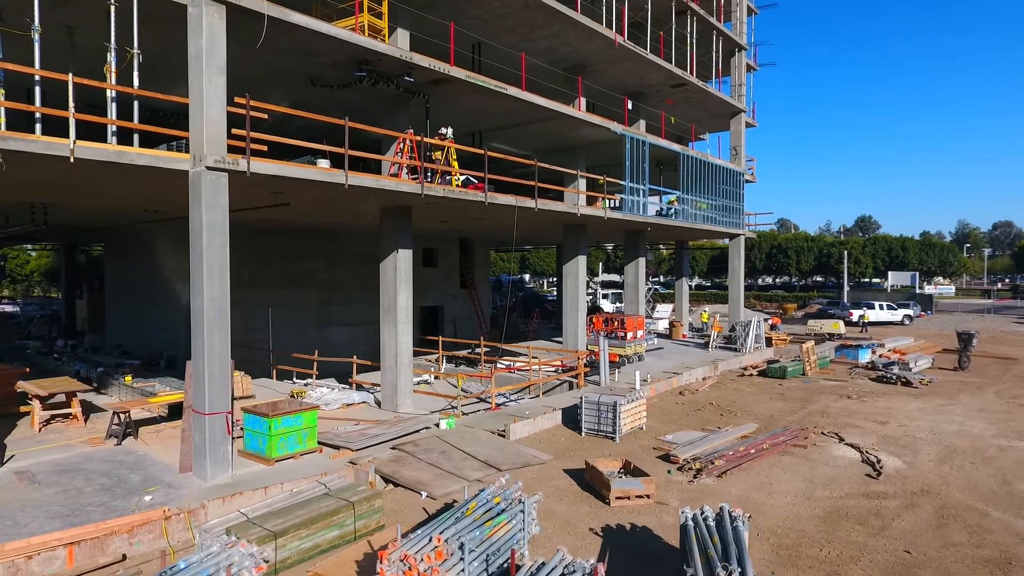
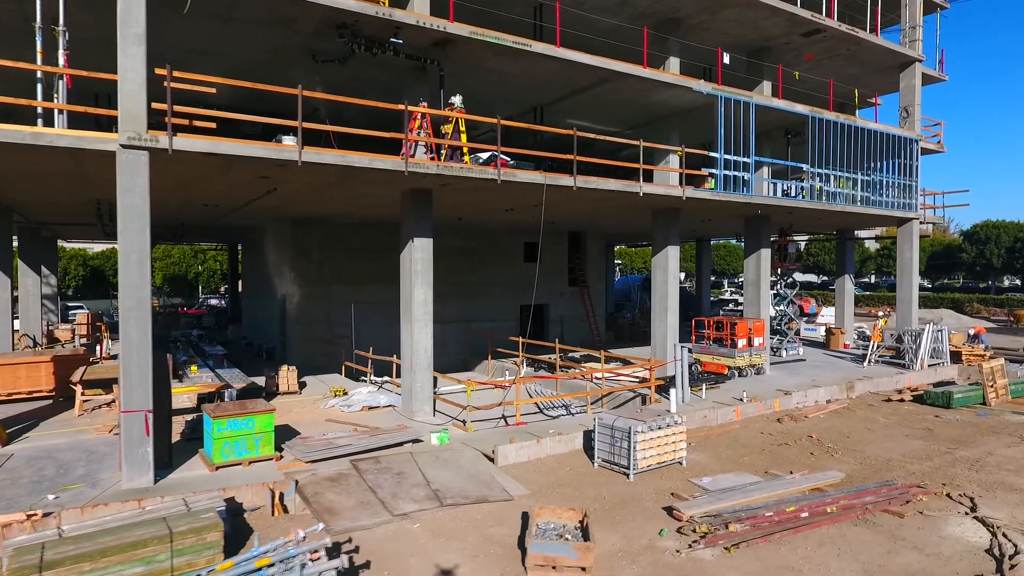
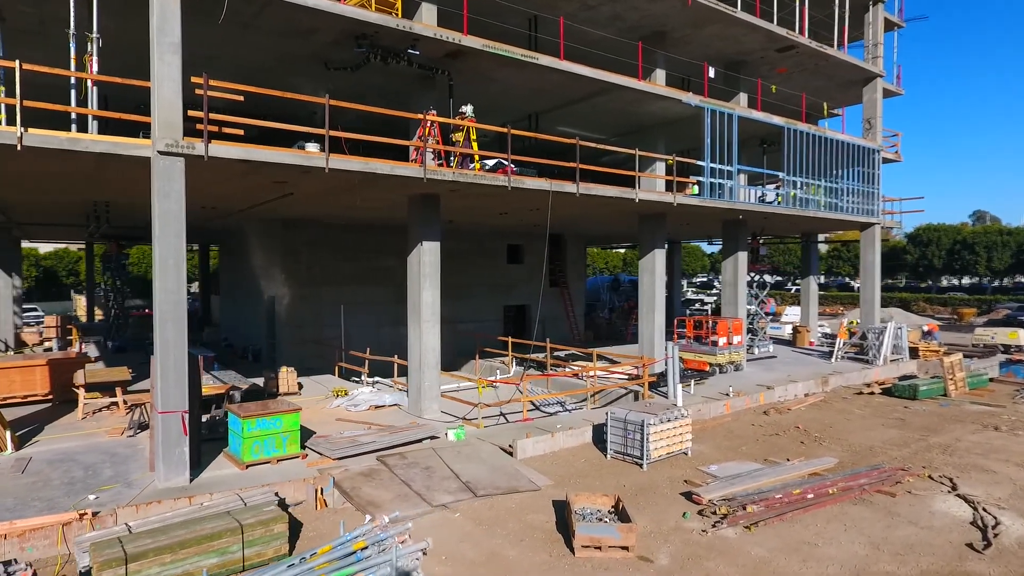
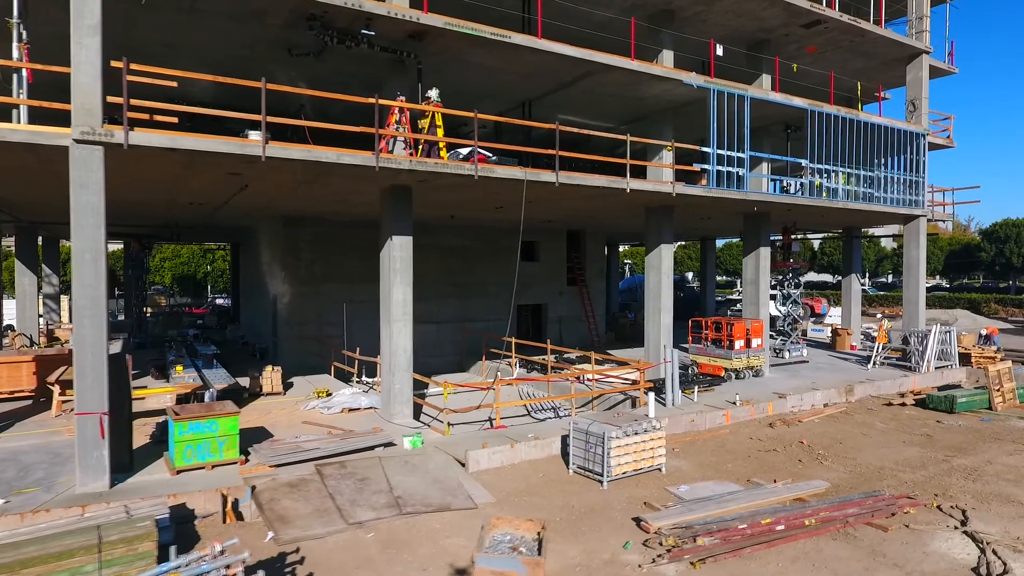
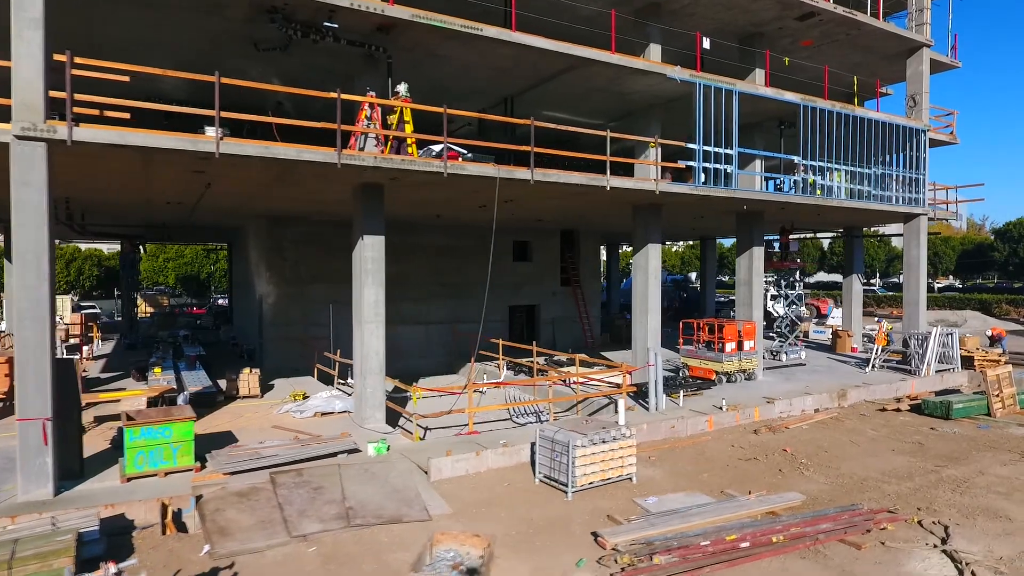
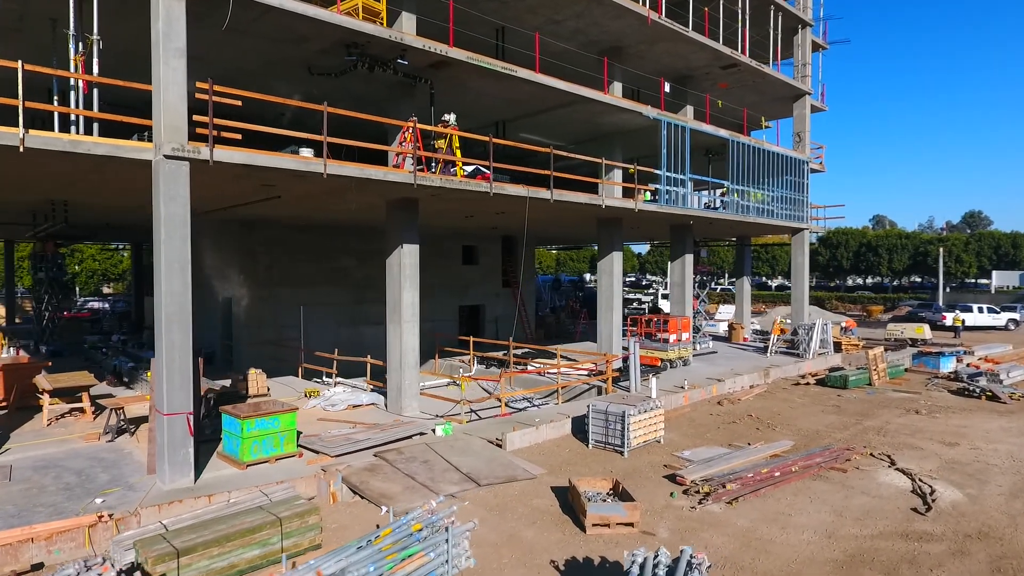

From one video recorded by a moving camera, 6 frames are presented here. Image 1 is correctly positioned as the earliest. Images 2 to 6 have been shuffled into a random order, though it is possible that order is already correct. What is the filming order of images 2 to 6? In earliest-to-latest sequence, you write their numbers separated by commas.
6, 3, 2, 4, 5
